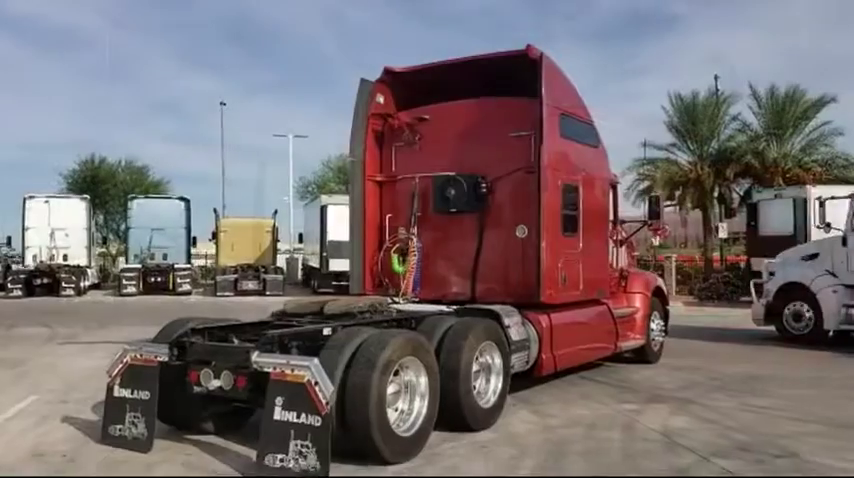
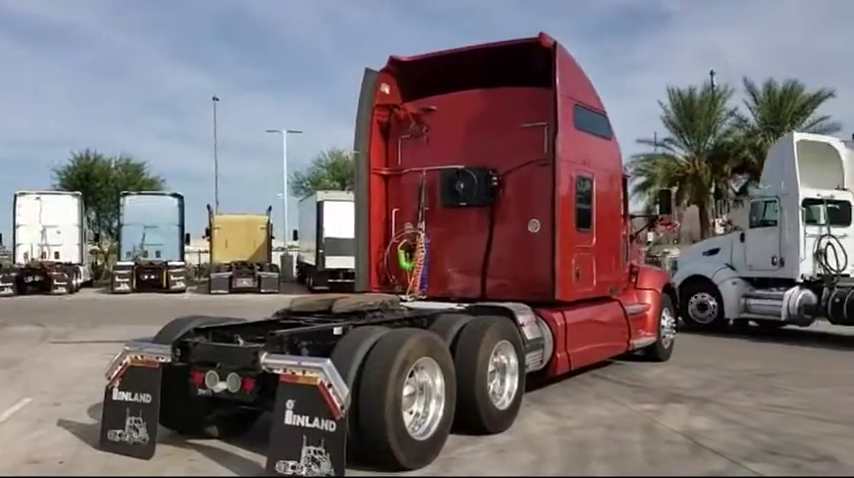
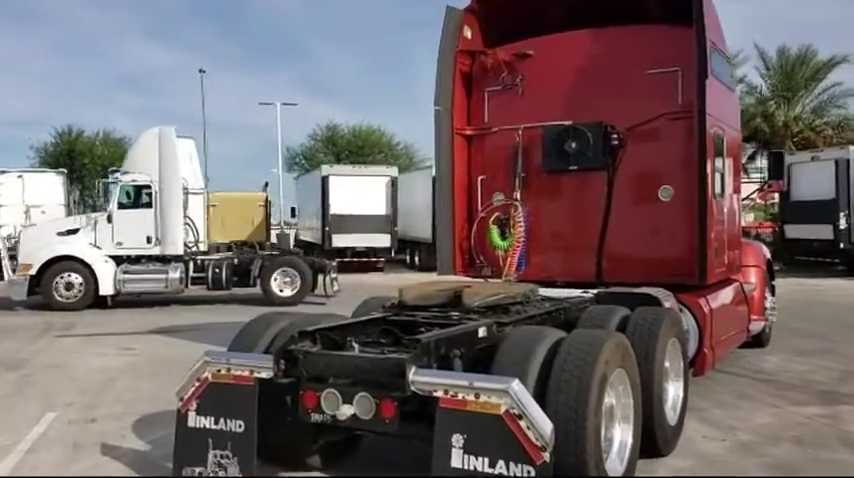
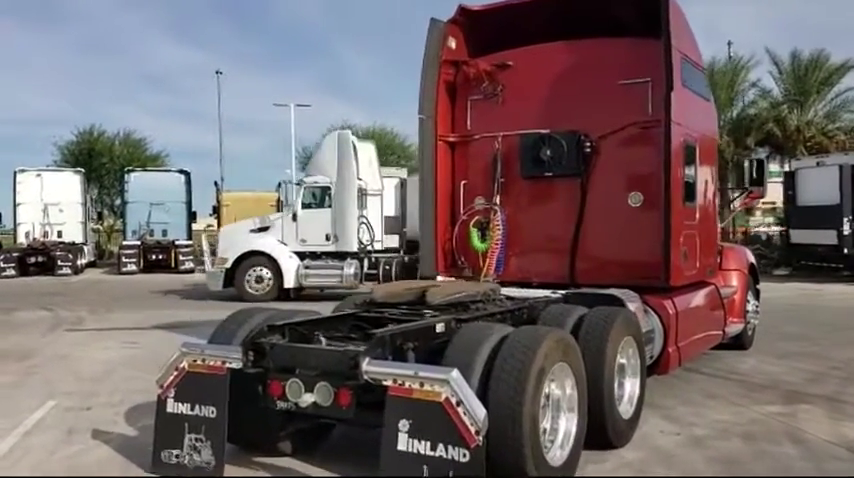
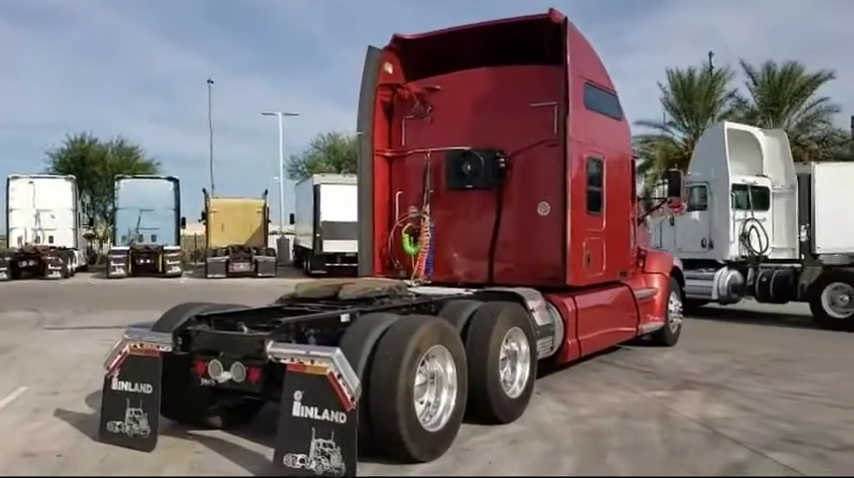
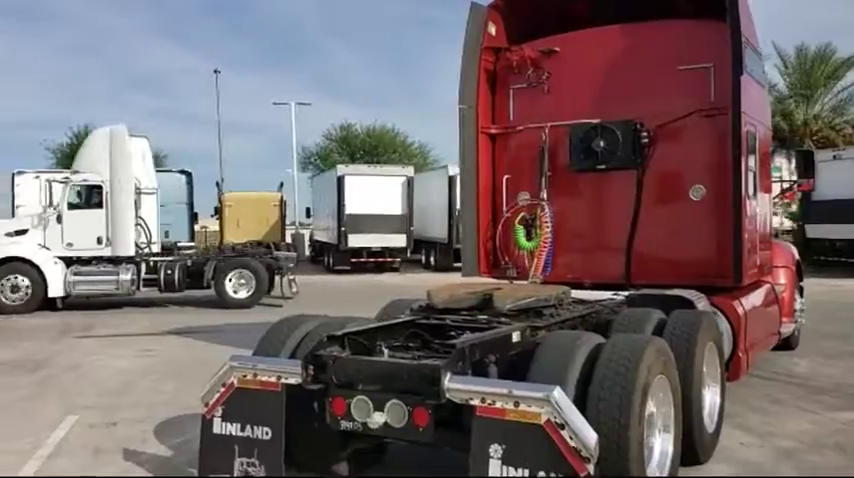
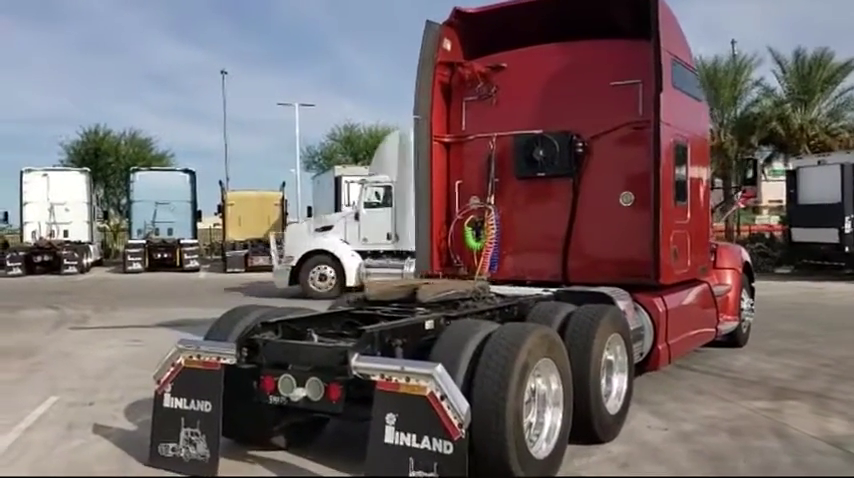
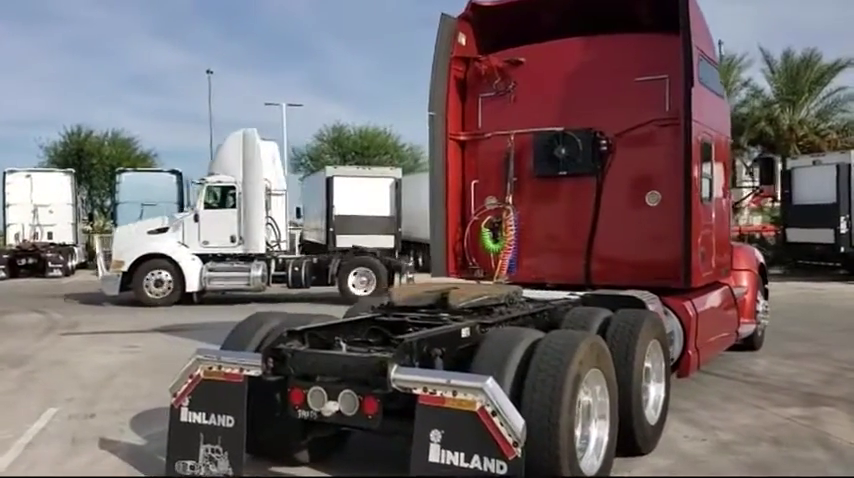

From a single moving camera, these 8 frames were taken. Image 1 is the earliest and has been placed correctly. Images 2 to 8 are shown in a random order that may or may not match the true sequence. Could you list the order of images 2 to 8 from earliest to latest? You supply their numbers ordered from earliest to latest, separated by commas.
2, 5, 7, 4, 8, 3, 6
